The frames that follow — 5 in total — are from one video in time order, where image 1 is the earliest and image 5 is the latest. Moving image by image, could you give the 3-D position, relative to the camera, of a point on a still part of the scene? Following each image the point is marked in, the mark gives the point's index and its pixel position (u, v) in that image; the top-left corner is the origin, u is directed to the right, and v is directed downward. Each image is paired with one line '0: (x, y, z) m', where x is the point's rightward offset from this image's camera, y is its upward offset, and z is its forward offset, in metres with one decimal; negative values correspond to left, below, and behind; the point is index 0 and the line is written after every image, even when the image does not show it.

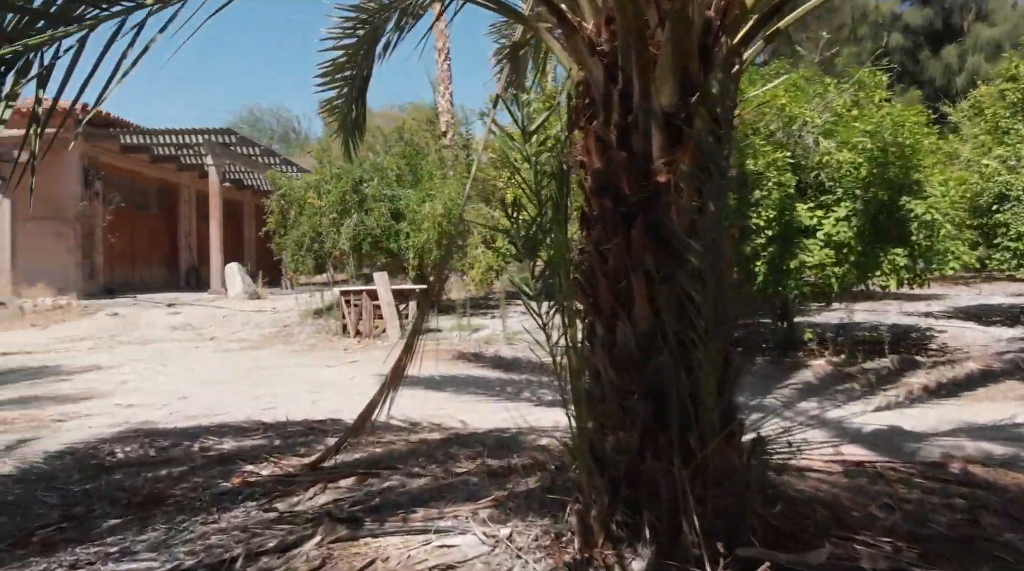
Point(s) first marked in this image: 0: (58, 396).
0: (-4.1, -0.9, +9.2) m
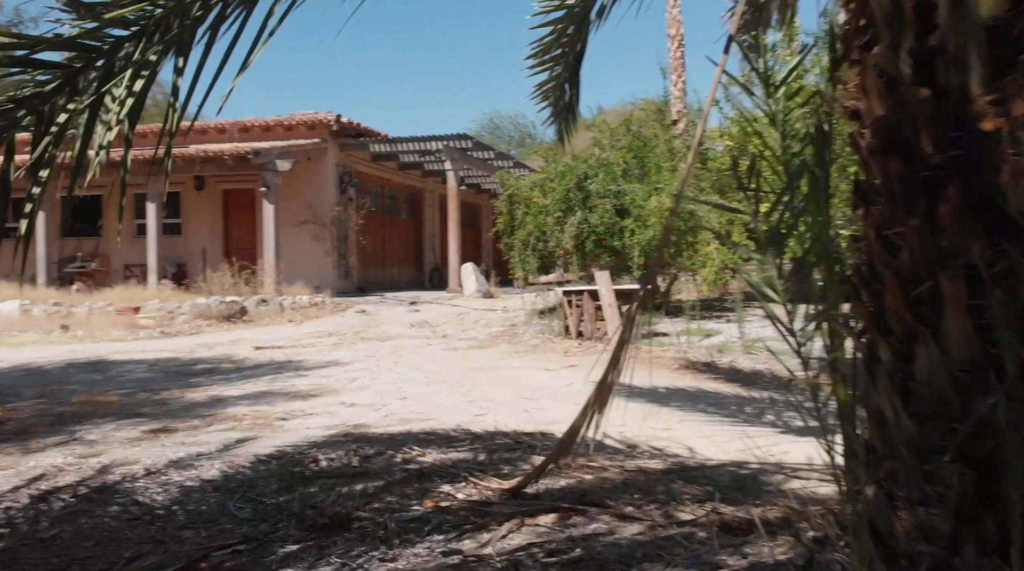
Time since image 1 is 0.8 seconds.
0: (-2.0, -0.9, +9.2) m
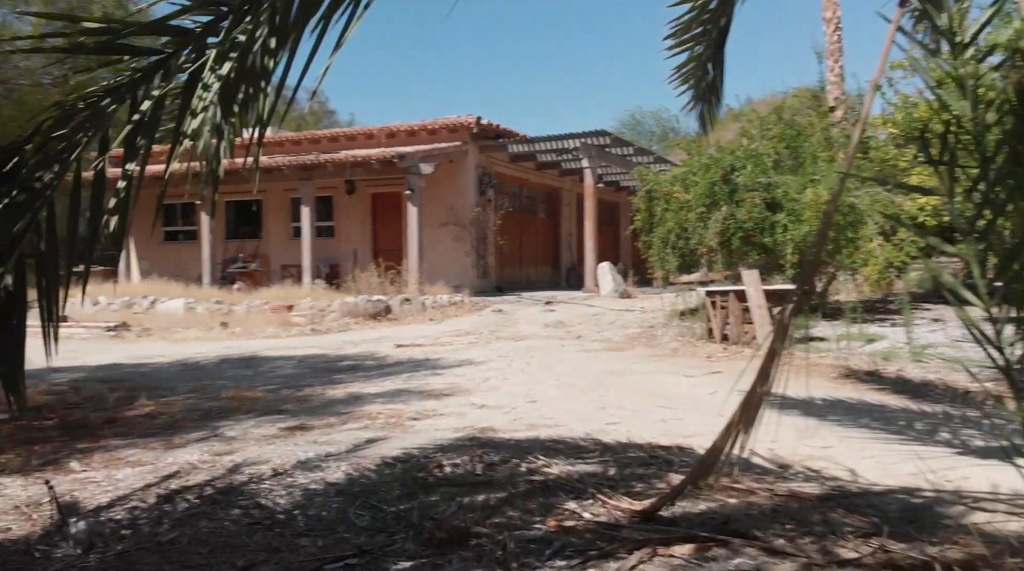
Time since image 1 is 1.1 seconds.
0: (-0.8, -0.9, +9.1) m
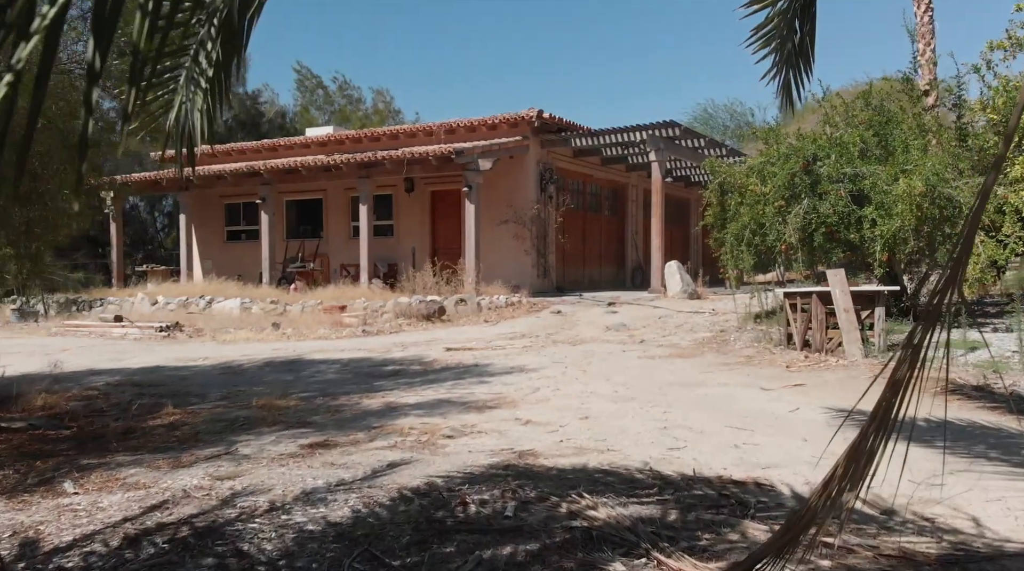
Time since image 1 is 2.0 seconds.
0: (-0.3, -0.9, +8.3) m
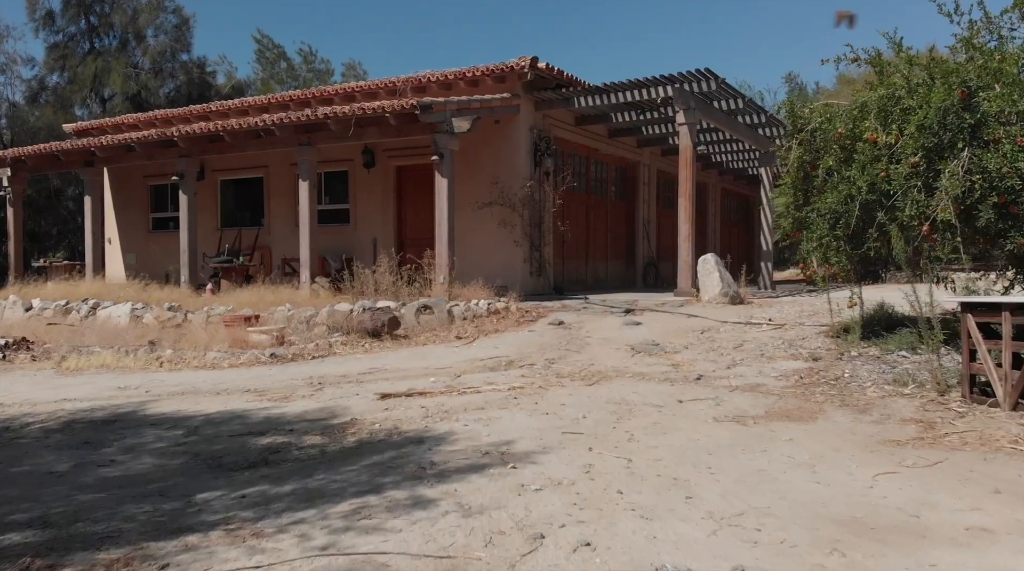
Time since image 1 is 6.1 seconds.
0: (-0.5, -0.9, +3.5) m
